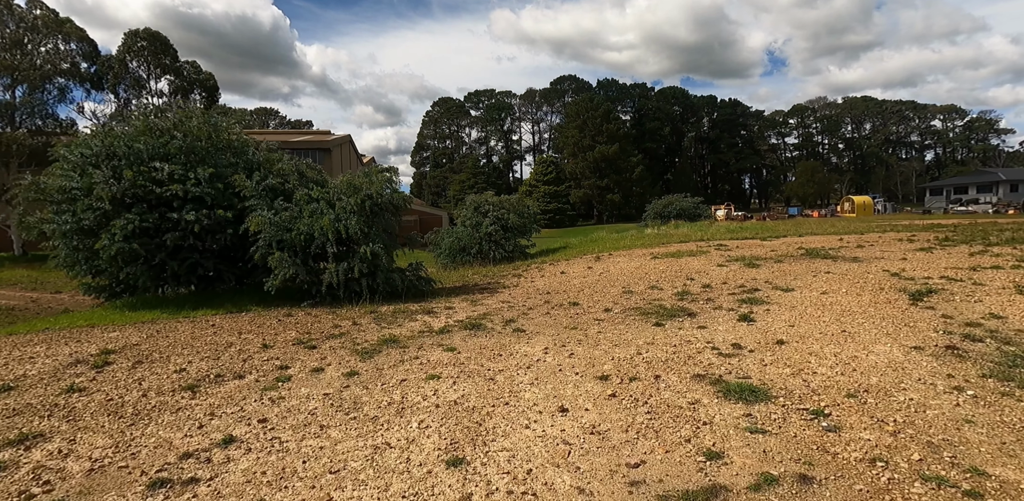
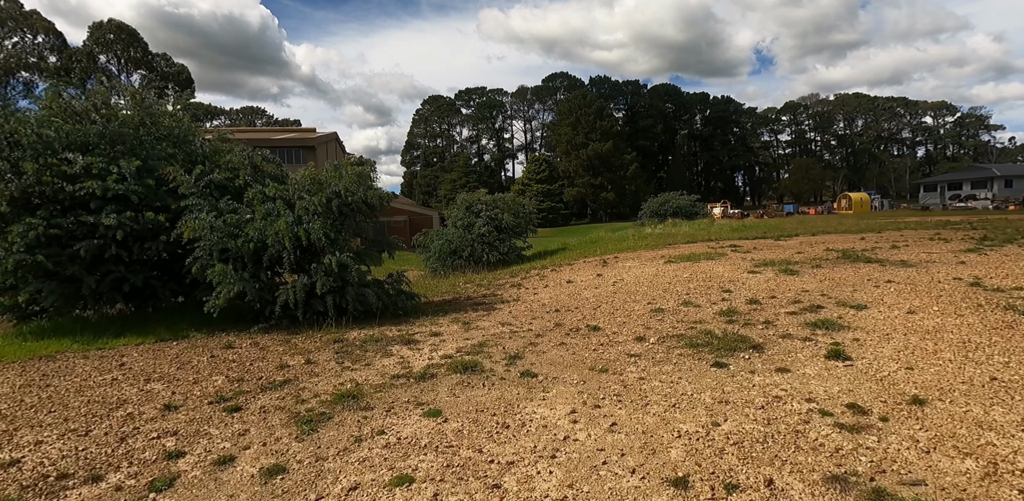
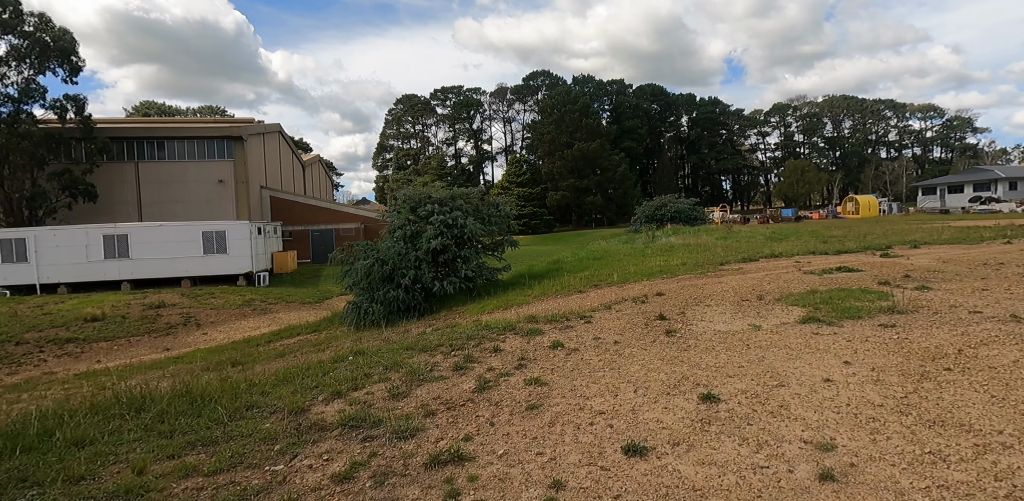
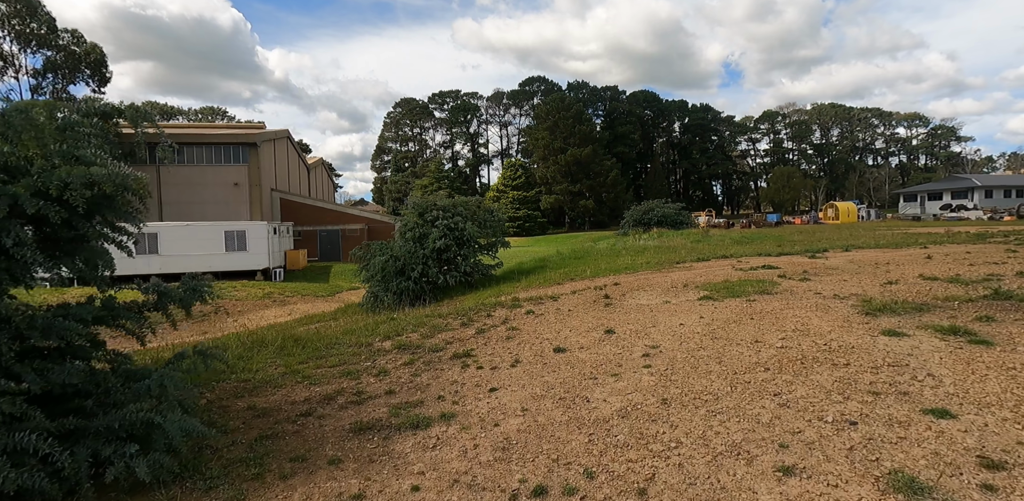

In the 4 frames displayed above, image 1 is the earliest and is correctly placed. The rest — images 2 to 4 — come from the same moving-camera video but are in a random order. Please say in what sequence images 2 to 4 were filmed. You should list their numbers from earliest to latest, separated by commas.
2, 4, 3
